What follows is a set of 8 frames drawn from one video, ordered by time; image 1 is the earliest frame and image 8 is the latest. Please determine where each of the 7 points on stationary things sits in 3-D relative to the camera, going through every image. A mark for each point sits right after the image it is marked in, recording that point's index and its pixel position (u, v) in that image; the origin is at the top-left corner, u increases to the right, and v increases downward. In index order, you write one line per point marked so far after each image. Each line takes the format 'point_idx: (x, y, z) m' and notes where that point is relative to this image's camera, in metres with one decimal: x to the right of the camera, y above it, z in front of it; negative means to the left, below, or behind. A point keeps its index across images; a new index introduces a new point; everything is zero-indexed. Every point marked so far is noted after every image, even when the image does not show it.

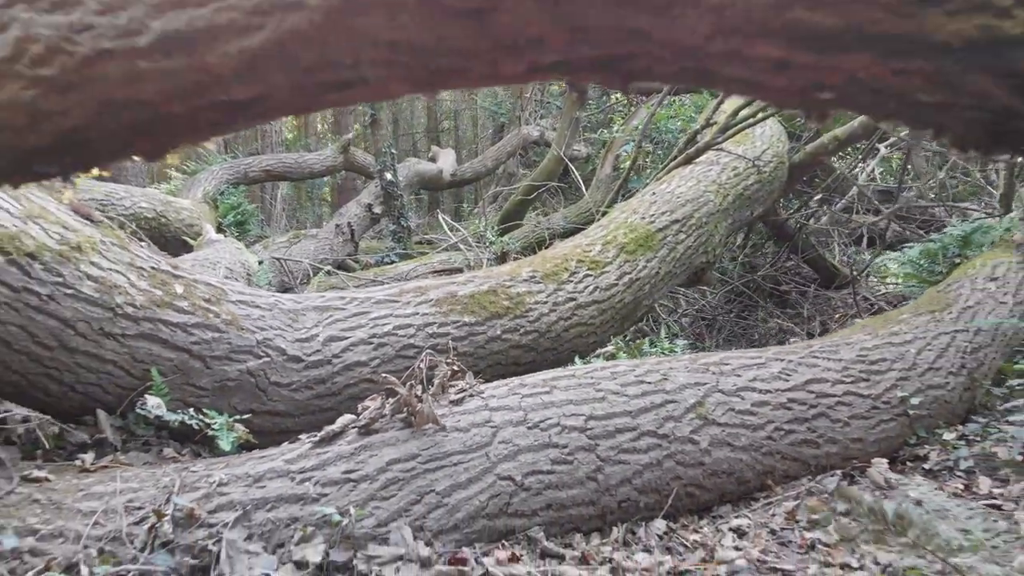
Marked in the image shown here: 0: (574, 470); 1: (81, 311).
0: (+0.2, -0.6, +2.1) m
1: (-1.3, -0.1, +2.0) m
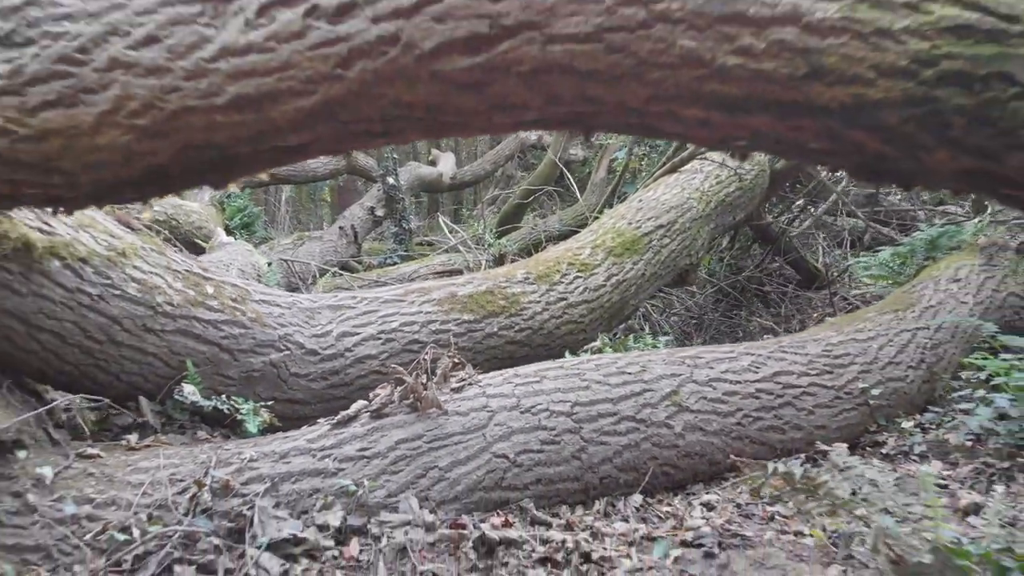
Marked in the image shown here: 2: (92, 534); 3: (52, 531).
0: (+0.2, -0.6, +2.3) m
1: (-1.3, -0.1, +2.3) m
2: (-1.2, -0.7, +1.8) m
3: (-1.3, -0.7, +1.8) m
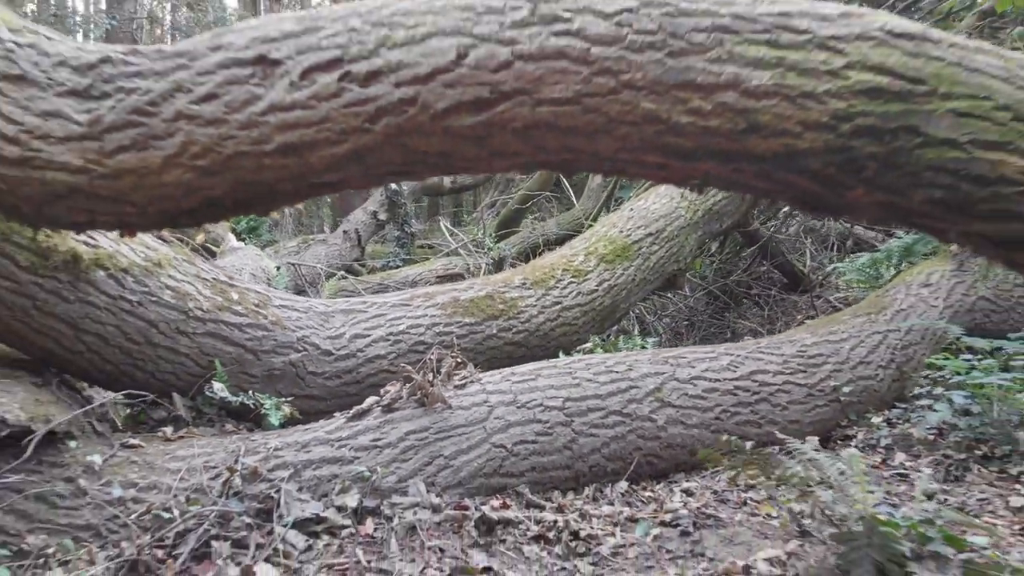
0: (+0.2, -0.6, +2.6) m
1: (-1.3, -0.1, +2.5) m
2: (-1.2, -0.7, +2.1) m
3: (-1.3, -0.7, +2.0) m
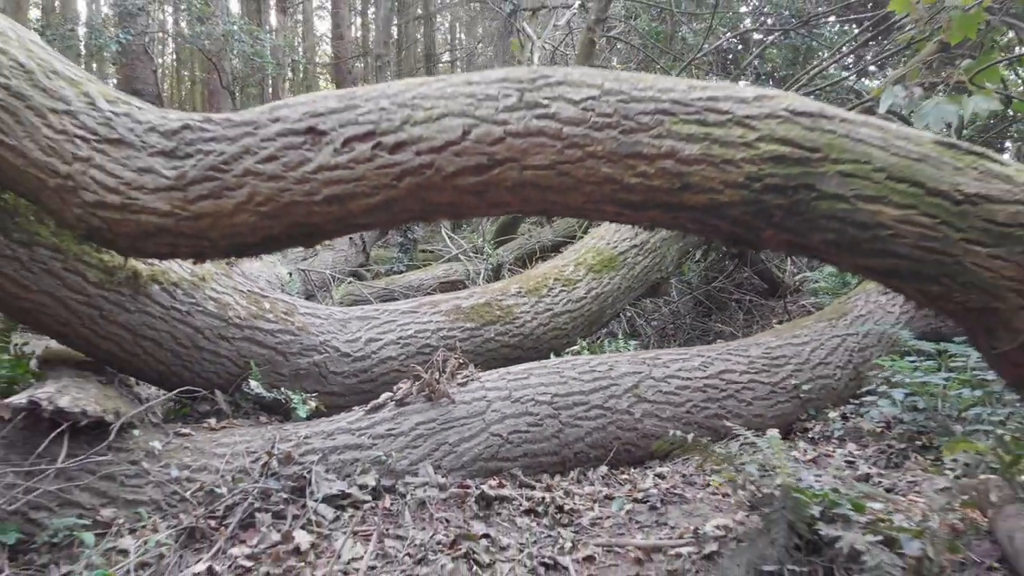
0: (+0.1, -0.7, +3.0) m
1: (-1.4, -0.1, +2.9) m
2: (-1.2, -0.8, +2.5) m
3: (-1.3, -0.8, +2.4) m
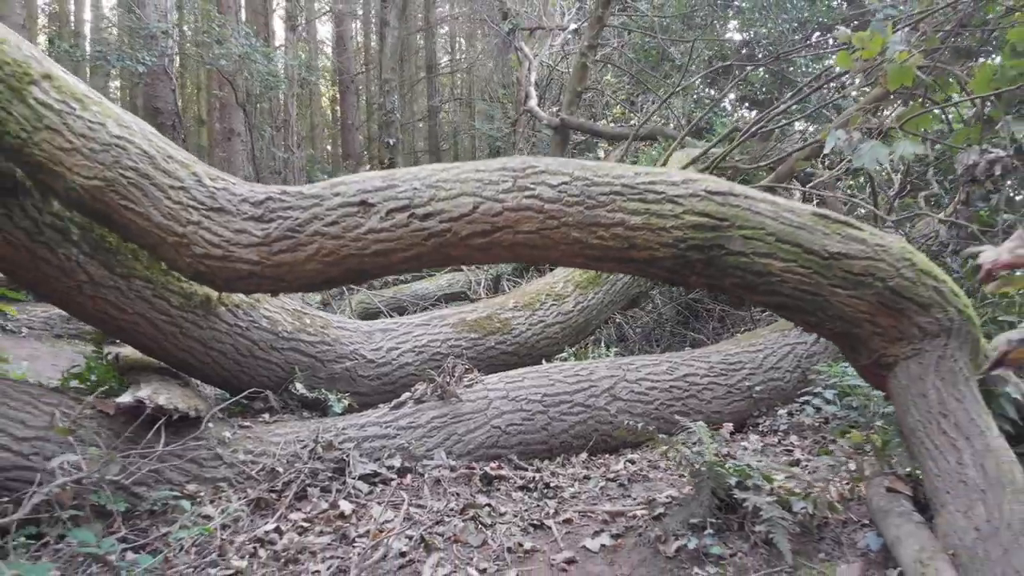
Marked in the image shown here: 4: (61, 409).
0: (+0.1, -0.8, +3.6) m
1: (-1.4, -0.3, +3.6) m
2: (-1.2, -0.9, +3.1) m
3: (-1.3, -0.9, +3.1) m
4: (-2.0, -0.6, +2.9) m
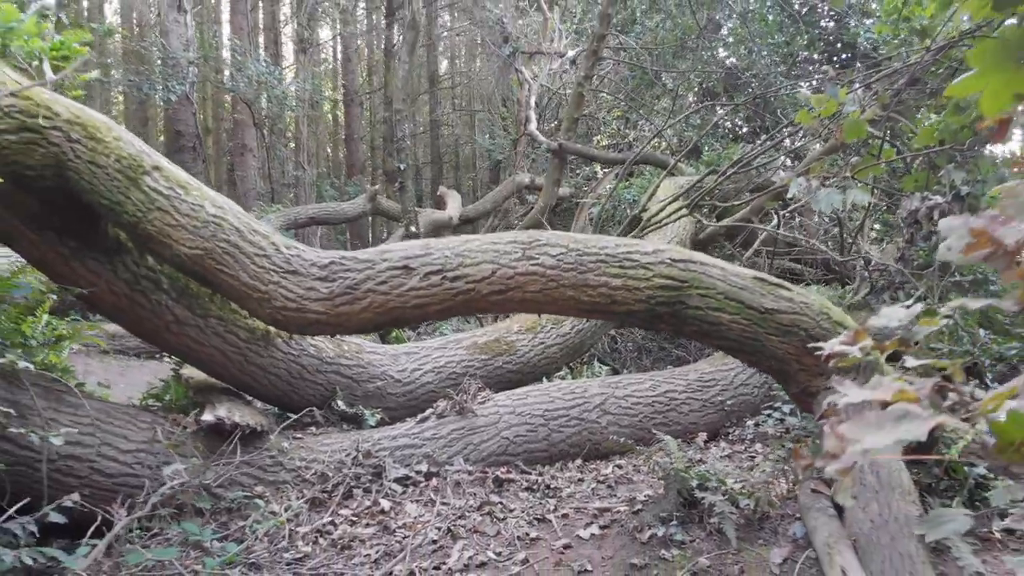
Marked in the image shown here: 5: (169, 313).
0: (+0.2, -1.0, +4.3) m
1: (-1.3, -0.5, +4.3) m
2: (-1.2, -1.1, +3.8) m
3: (-1.3, -1.1, +3.8) m
4: (-2.0, -0.8, +3.6) m
5: (-2.0, -0.1, +3.7) m
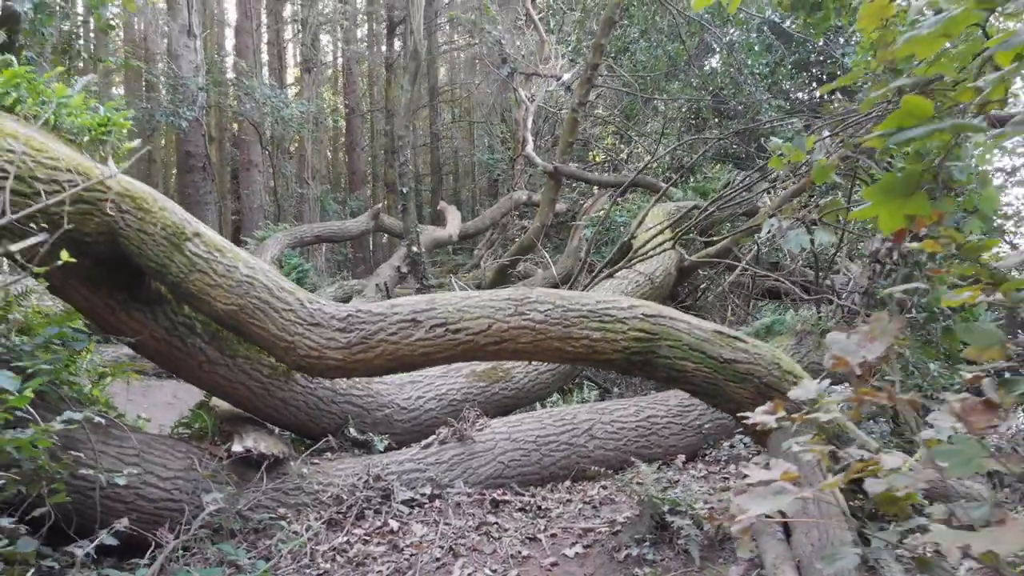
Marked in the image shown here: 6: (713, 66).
0: (+0.1, -1.3, +4.8) m
1: (-1.4, -0.8, +4.7) m
2: (-1.2, -1.4, +4.3) m
3: (-1.3, -1.4, +4.3) m
4: (-2.0, -1.1, +4.1) m
5: (-2.0, -0.4, +4.2) m
6: (+3.0, +3.3, +9.8) m
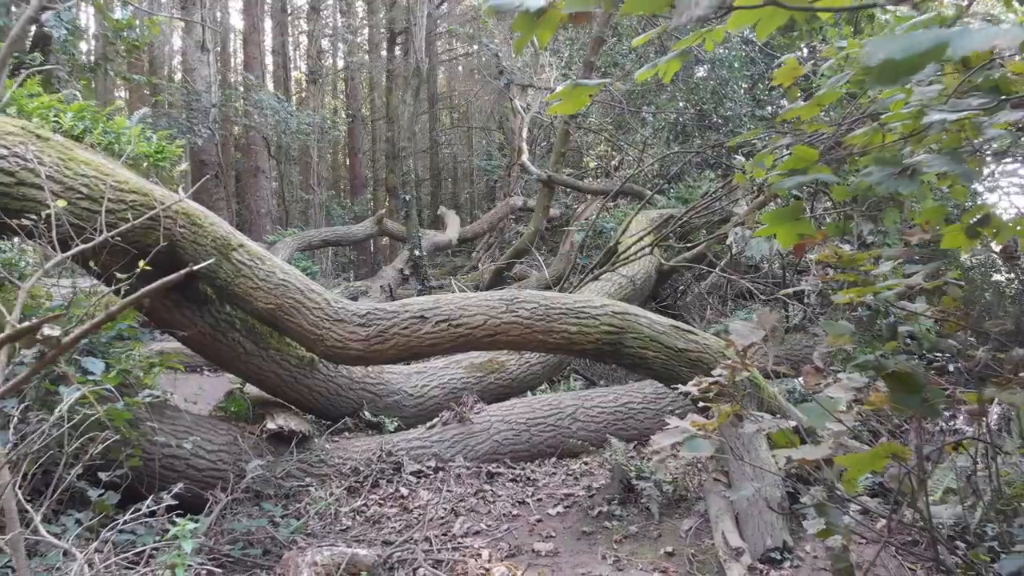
0: (+0.1, -1.3, +5.5) m
1: (-1.4, -0.8, +5.4) m
2: (-1.3, -1.4, +5.0) m
3: (-1.4, -1.4, +5.0) m
4: (-2.1, -1.1, +4.8) m
5: (-2.1, -0.4, +4.9) m
6: (+3.0, +3.3, +10.5) m
